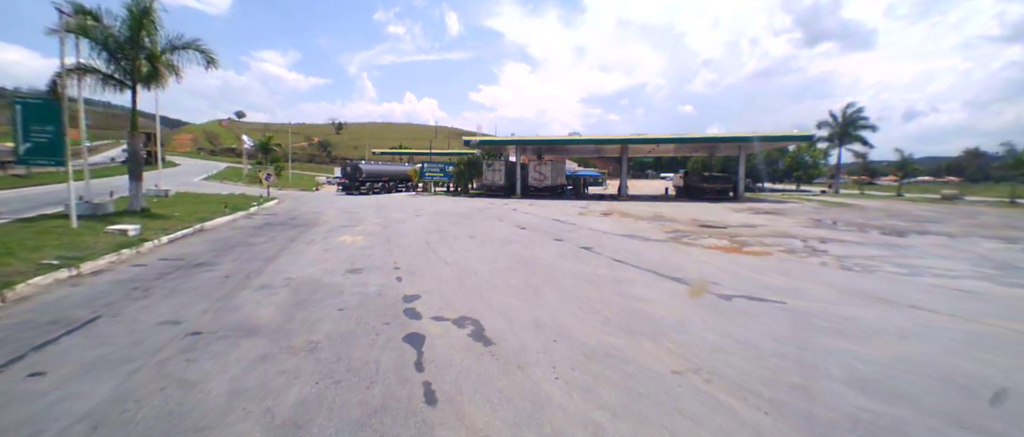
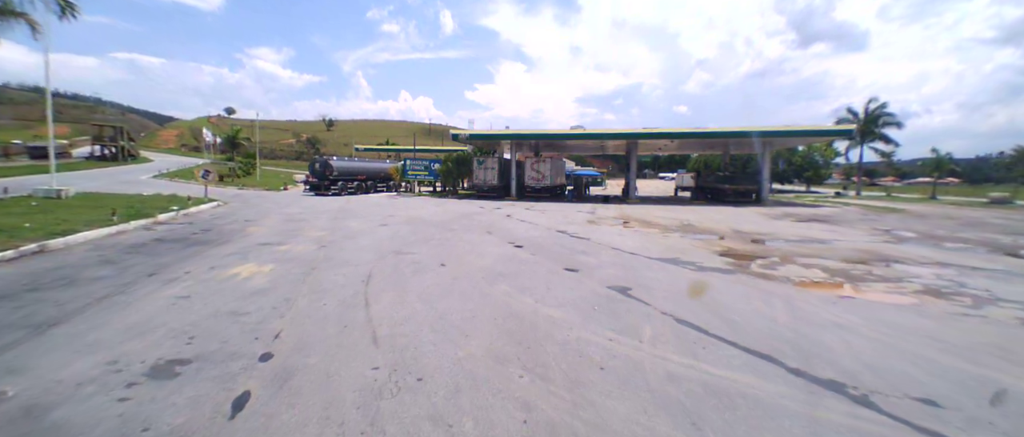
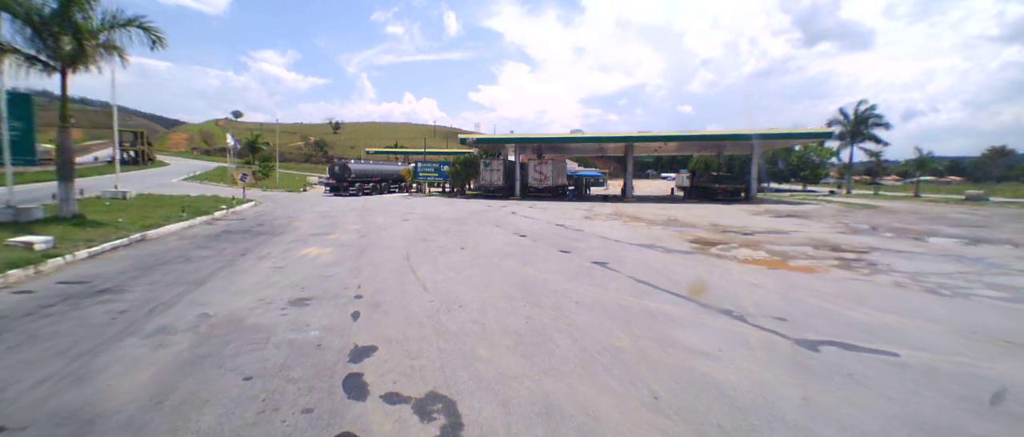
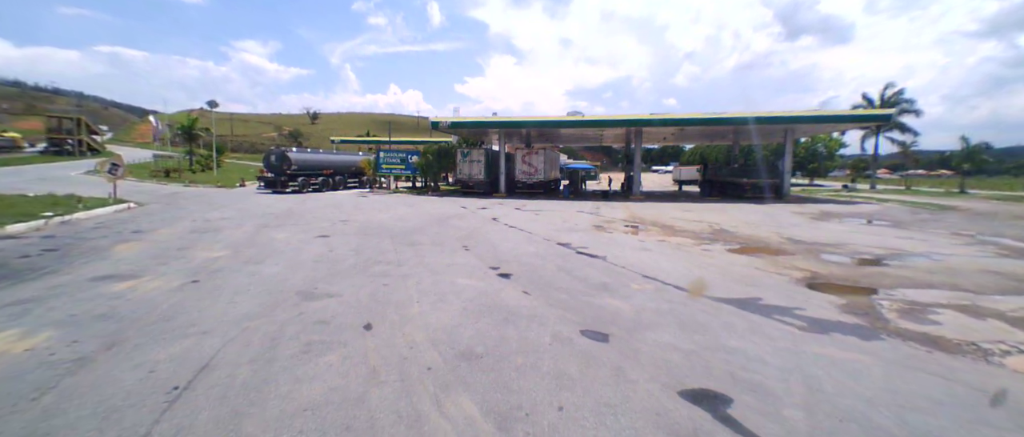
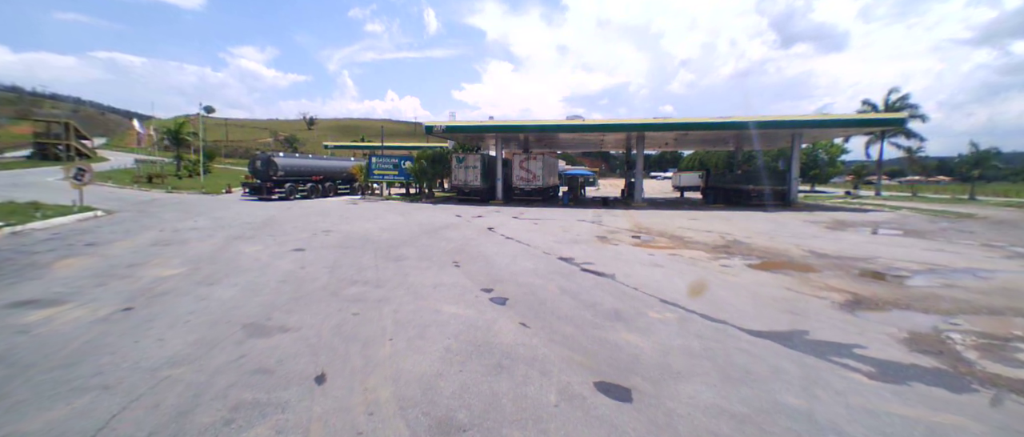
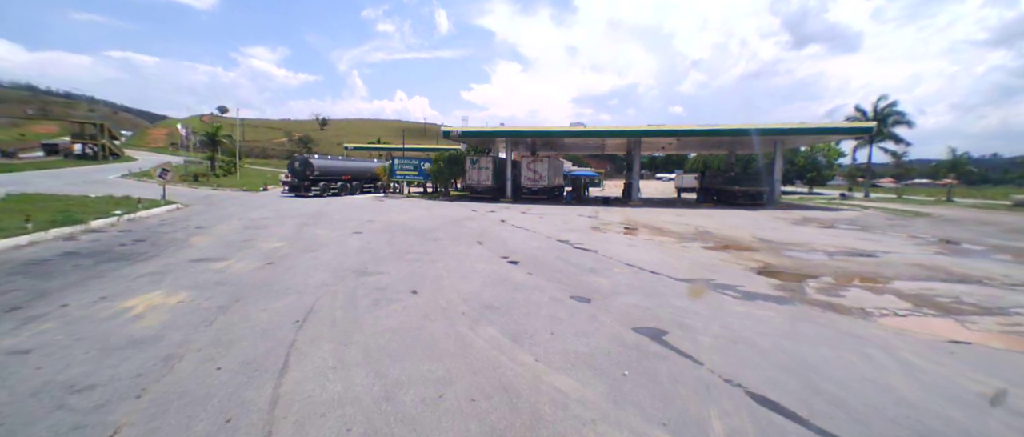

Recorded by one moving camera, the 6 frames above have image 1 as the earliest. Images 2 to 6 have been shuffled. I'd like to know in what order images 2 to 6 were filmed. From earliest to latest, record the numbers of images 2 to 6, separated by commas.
3, 2, 6, 4, 5
